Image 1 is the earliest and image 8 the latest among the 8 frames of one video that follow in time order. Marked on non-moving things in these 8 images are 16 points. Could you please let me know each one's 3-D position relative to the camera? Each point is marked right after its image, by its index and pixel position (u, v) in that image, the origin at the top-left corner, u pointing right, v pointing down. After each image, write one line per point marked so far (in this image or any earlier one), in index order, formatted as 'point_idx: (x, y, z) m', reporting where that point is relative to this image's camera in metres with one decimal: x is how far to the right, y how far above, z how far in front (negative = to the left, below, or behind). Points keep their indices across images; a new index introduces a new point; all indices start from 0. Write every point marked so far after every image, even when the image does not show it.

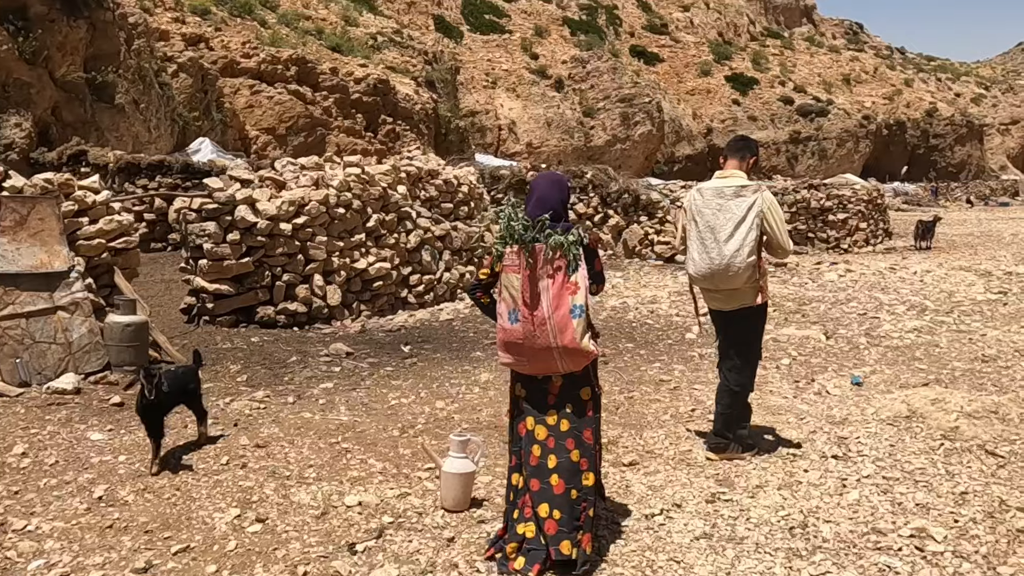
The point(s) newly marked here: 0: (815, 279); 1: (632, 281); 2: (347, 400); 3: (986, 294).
0: (+4.1, +0.1, +11.3) m
1: (+1.5, +0.1, +10.7) m
2: (-0.9, -0.6, +4.8) m
3: (+5.9, -0.1, +10.3) m
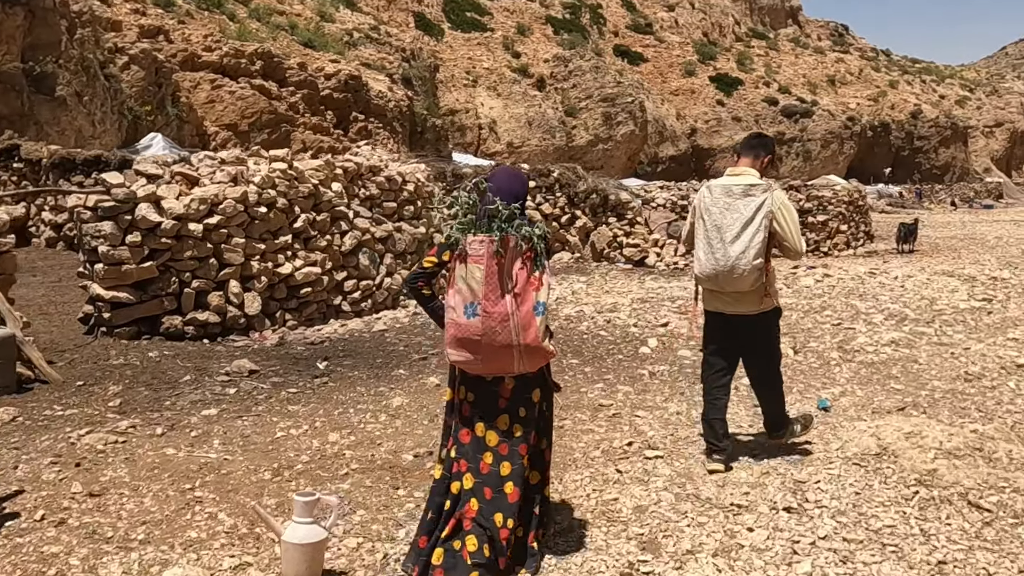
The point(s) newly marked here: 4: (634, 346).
0: (+3.6, 0.0, +10.7) m
1: (+1.0, 0.0, +10.0) m
2: (-1.4, -0.7, +4.1) m
3: (+5.3, -0.1, +9.7) m
4: (+0.9, -0.4, +6.4) m
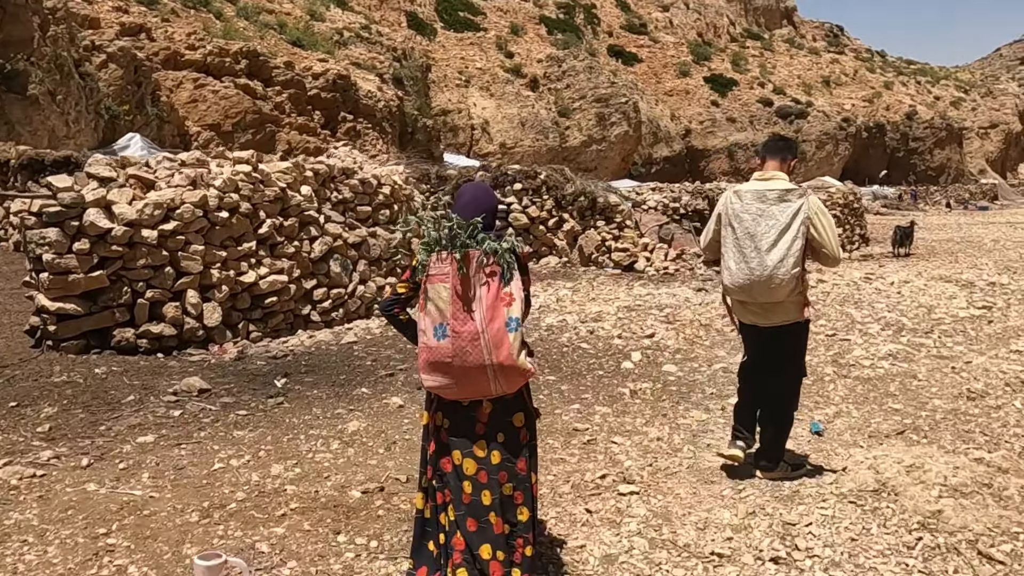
0: (+3.4, 0.0, +10.4) m
1: (+0.8, -0.1, +9.7) m
2: (-1.6, -0.8, +3.7) m
3: (+5.1, -0.2, +9.4) m
4: (+0.7, -0.5, +6.0) m
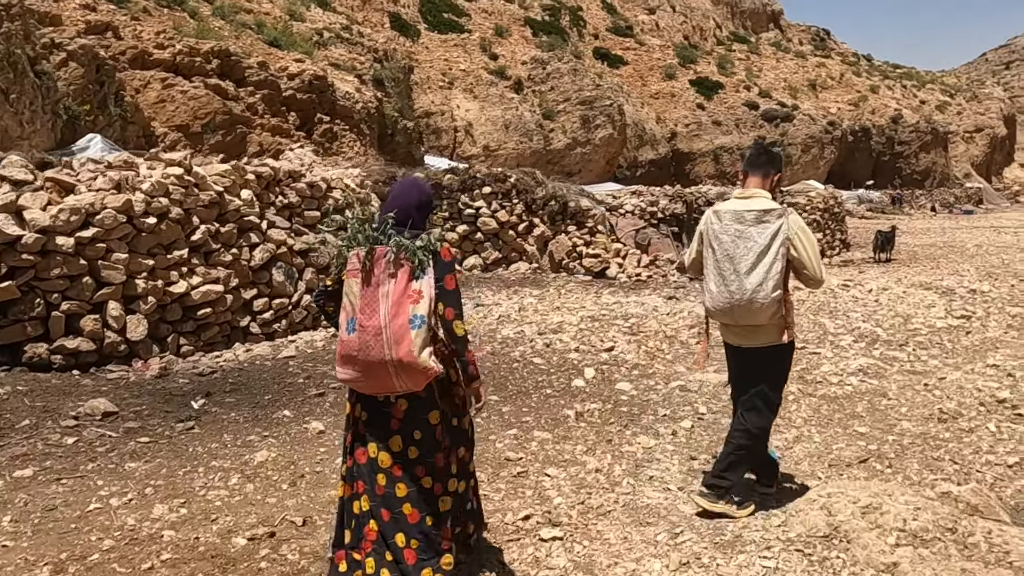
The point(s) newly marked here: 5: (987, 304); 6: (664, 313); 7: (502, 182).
0: (+3.0, -0.1, +10.0) m
1: (+0.4, -0.1, +9.3) m
2: (-1.9, -0.8, +3.3) m
3: (+4.7, -0.3, +9.1) m
4: (+0.4, -0.6, +5.6) m
5: (+5.9, -0.2, +10.4) m
6: (+1.6, -0.3, +8.6) m
7: (-0.2, +1.5, +12.0) m
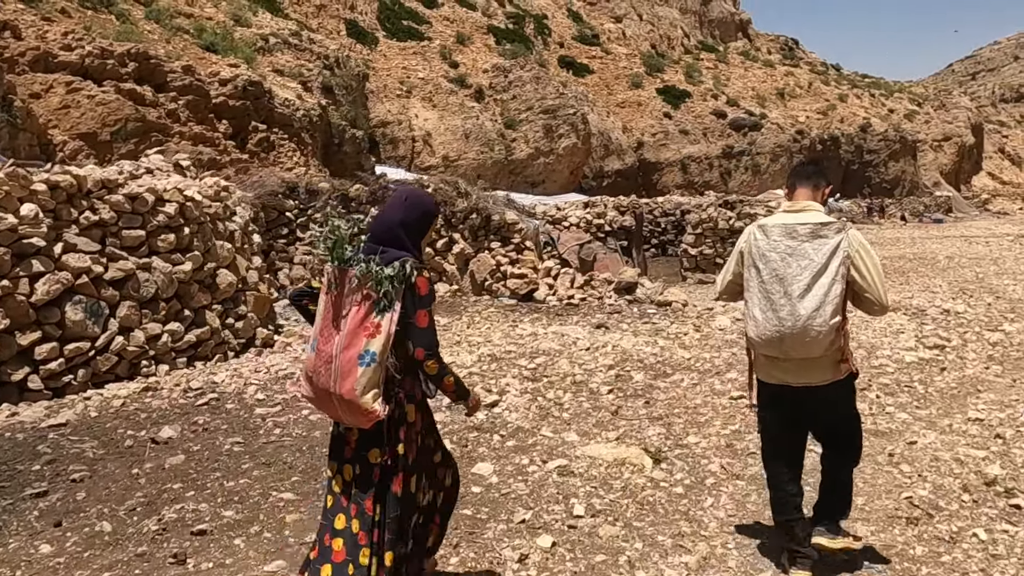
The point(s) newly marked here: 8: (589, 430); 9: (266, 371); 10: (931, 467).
0: (+2.0, -0.4, +8.6) m
1: (-0.6, -0.4, +7.9) m
2: (-2.7, -1.1, +1.8) m
3: (+3.8, -0.5, +7.8) m
4: (-0.5, -0.8, +4.2) m
5: (+4.9, -0.4, +9.1) m
6: (+0.6, -0.5, +7.2) m
7: (-1.2, +1.2, +10.6) m
8: (+0.4, -0.8, +4.7) m
9: (-1.8, -0.6, +6.1) m
10: (+2.1, -0.9, +4.2) m
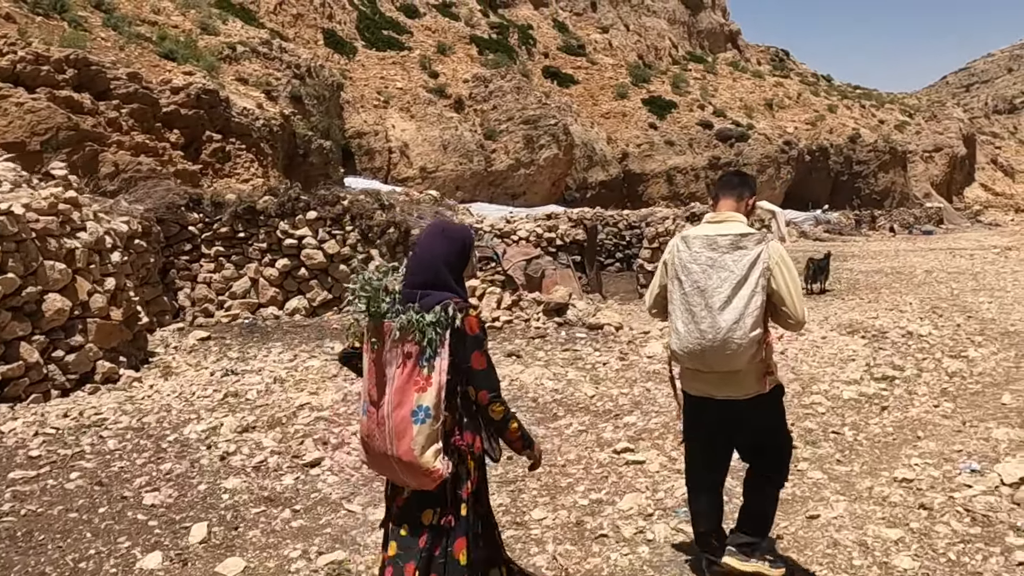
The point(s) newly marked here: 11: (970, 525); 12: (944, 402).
0: (+1.1, -0.6, +7.7) m
1: (-1.5, -0.6, +6.9) m
2: (-3.6, -1.2, +0.9) m
3: (+2.9, -0.7, +6.8) m
4: (-1.4, -1.0, +3.3) m
5: (+4.0, -0.6, +8.2) m
6: (-0.3, -0.7, +6.3) m
7: (-2.1, +1.0, +9.7) m
8: (-0.4, -1.0, +3.8) m
9: (-2.7, -0.8, +5.1) m
10: (+1.2, -1.0, +3.2) m
11: (+2.0, -1.0, +3.7) m
12: (+3.2, -0.8, +6.1) m
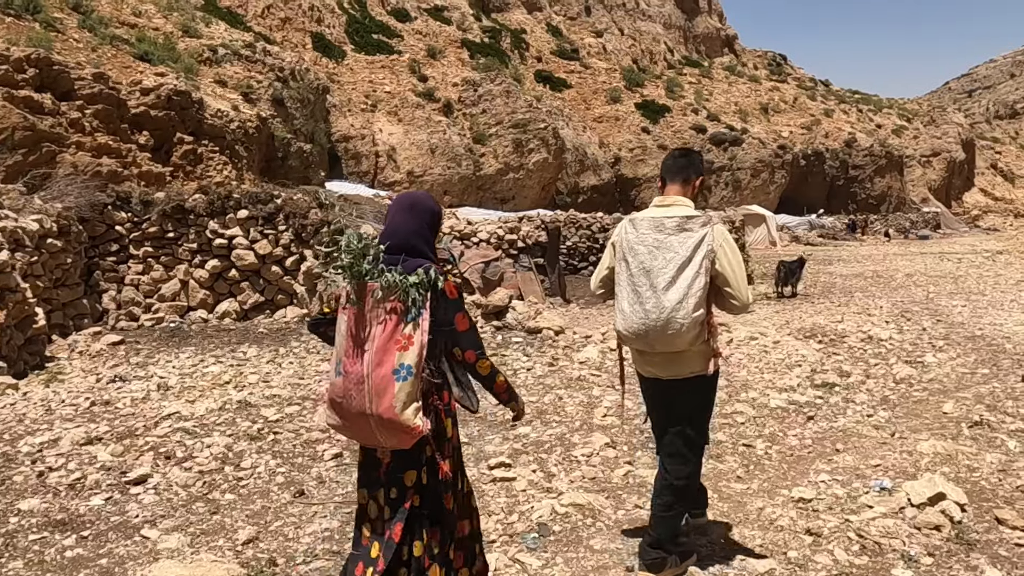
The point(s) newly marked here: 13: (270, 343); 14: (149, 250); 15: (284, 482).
0: (+0.4, -0.6, +7.3) m
1: (-2.1, -0.6, +6.5) m
2: (-4.2, -1.1, +0.4) m
3: (+2.2, -0.7, +6.4) m
4: (-2.0, -1.0, +2.8) m
5: (+3.4, -0.7, +7.8) m
6: (-0.9, -0.7, +5.8) m
7: (-2.8, +0.9, +9.3) m
8: (-1.1, -0.9, +3.3) m
9: (-3.3, -0.8, +4.7) m
10: (+0.5, -1.0, +2.8) m
11: (+1.3, -1.0, +3.2) m
12: (+2.5, -0.8, +5.7) m
13: (-2.3, -0.5, +7.9) m
14: (-4.0, +0.4, +9.3) m
15: (-1.0, -0.9, +3.9) m
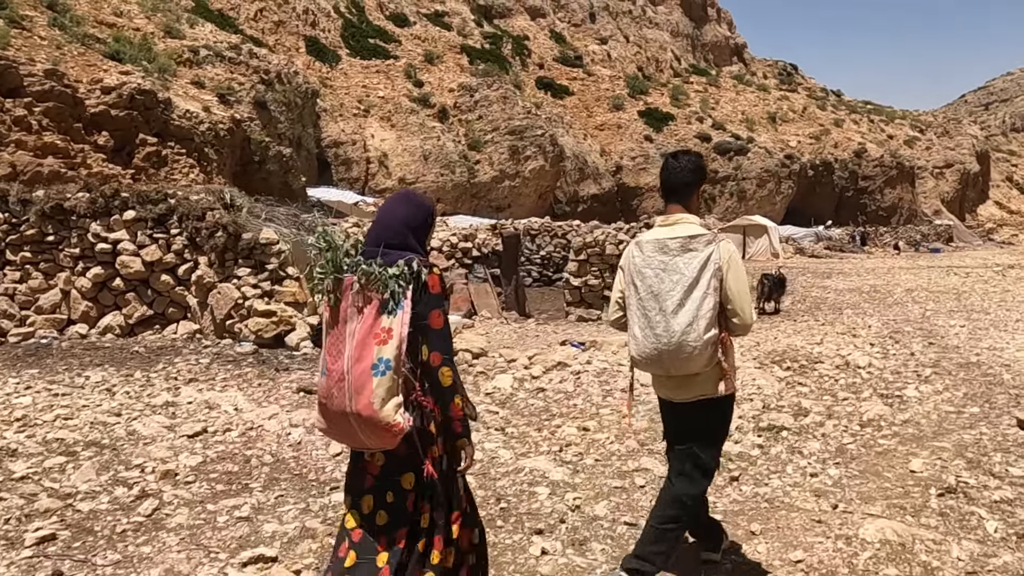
0: (-0.3, -0.7, +6.1) m
1: (-2.9, -0.7, +5.3) m
2: (-5.1, -1.1, -0.7) m
3: (+1.4, -0.9, +5.2) m
4: (-2.9, -1.0, +1.7) m
5: (+2.6, -0.8, +6.5) m
6: (-1.7, -0.8, +4.6) m
7: (-3.5, +0.8, +8.1) m
8: (-2.0, -1.0, +2.2) m
9: (-4.1, -0.8, +3.5) m
10: (-0.3, -1.1, +1.6) m
11: (+0.5, -1.1, +2.0) m
12: (+1.7, -1.0, +4.5) m
13: (-3.1, -0.6, +6.8) m
14: (-4.8, +0.3, +8.2) m
15: (-1.8, -1.0, +2.7) m
